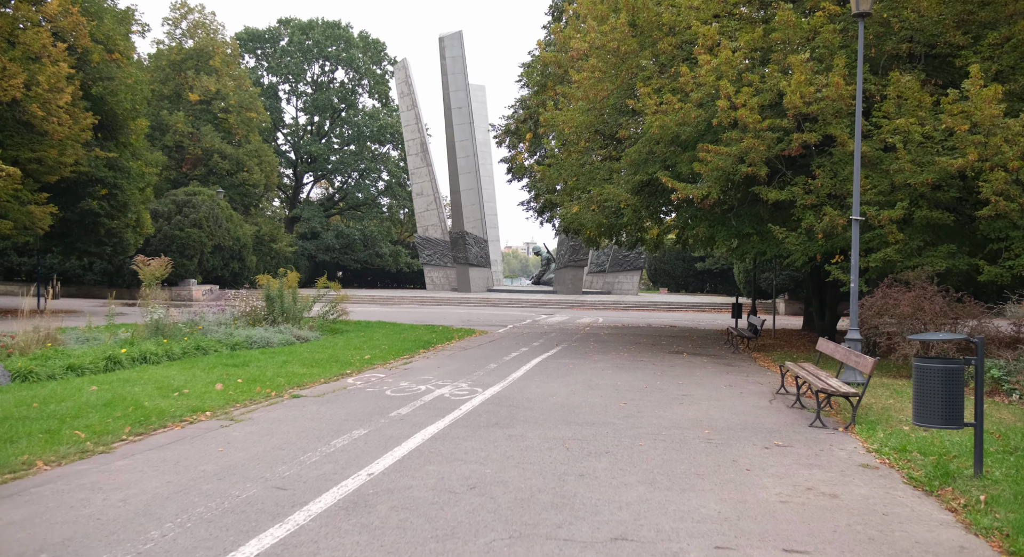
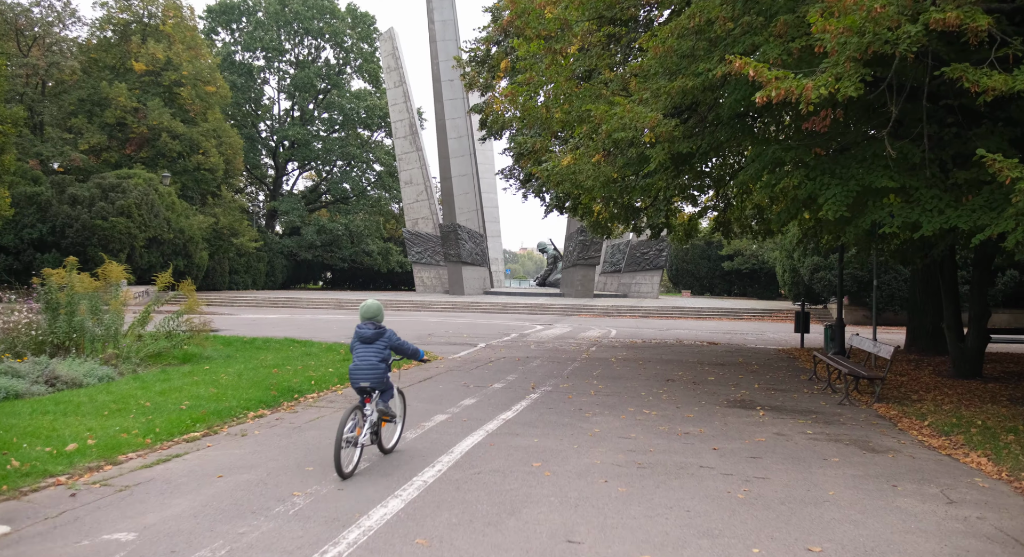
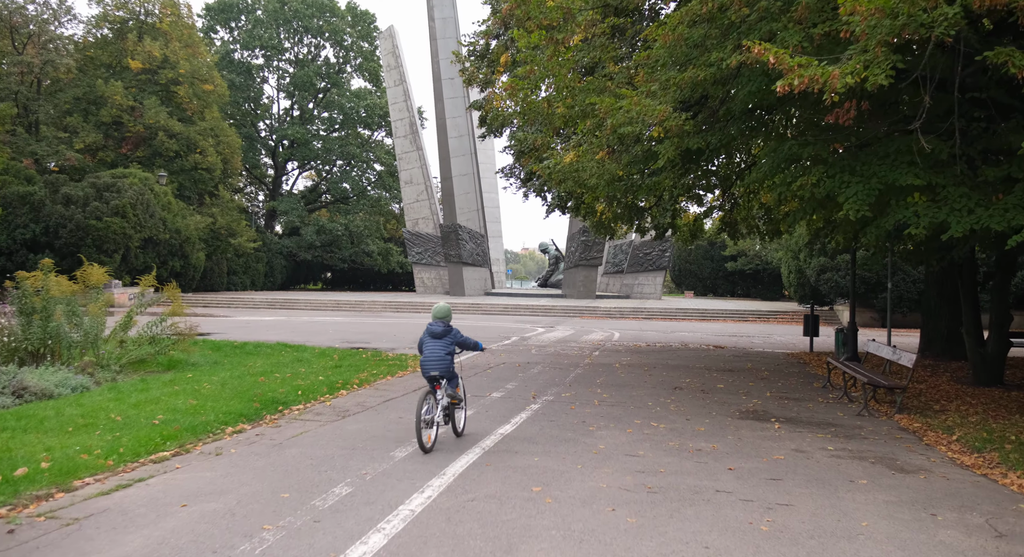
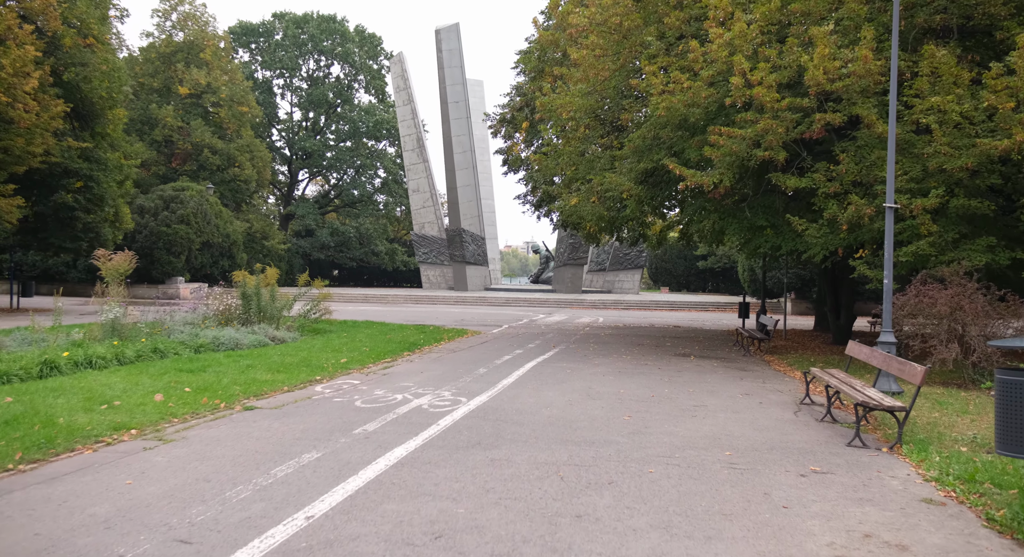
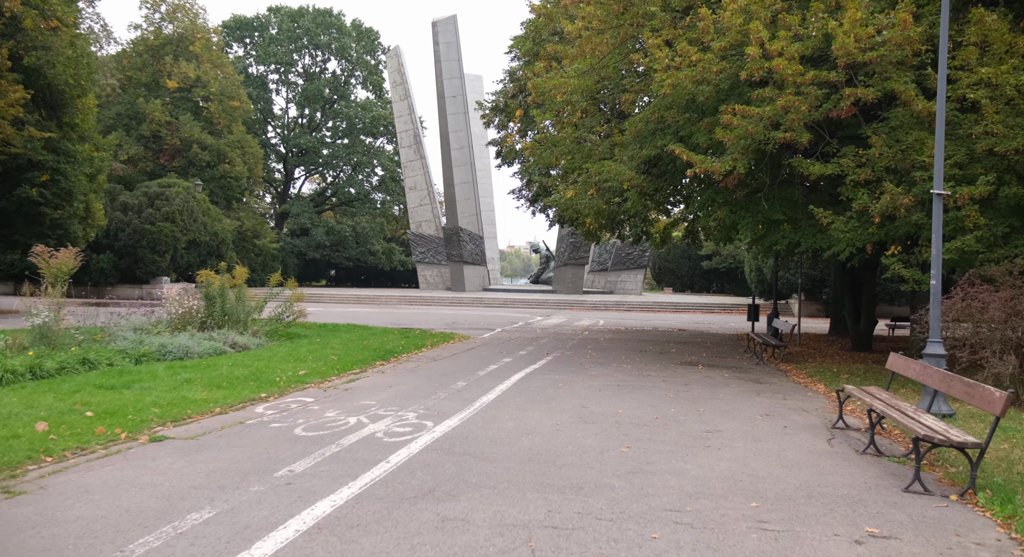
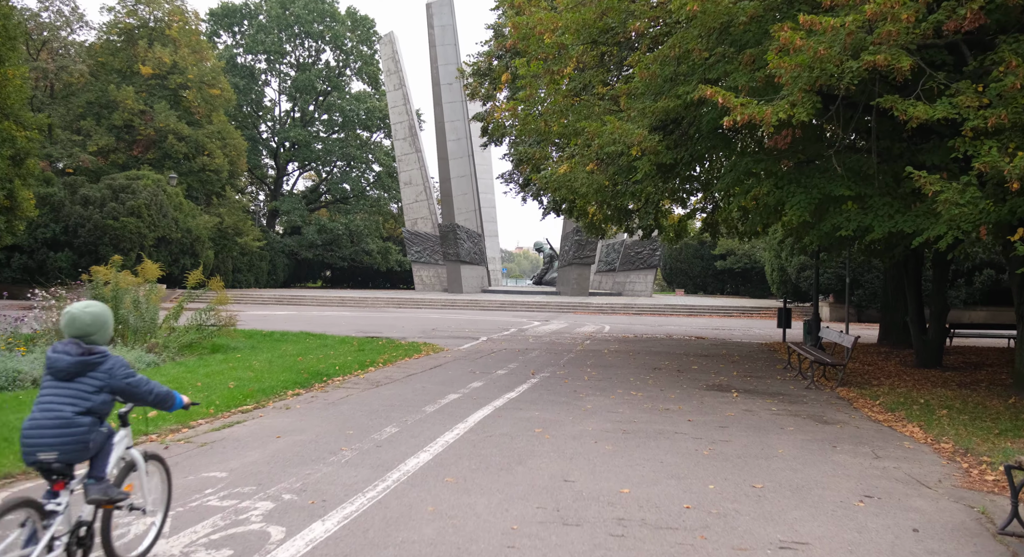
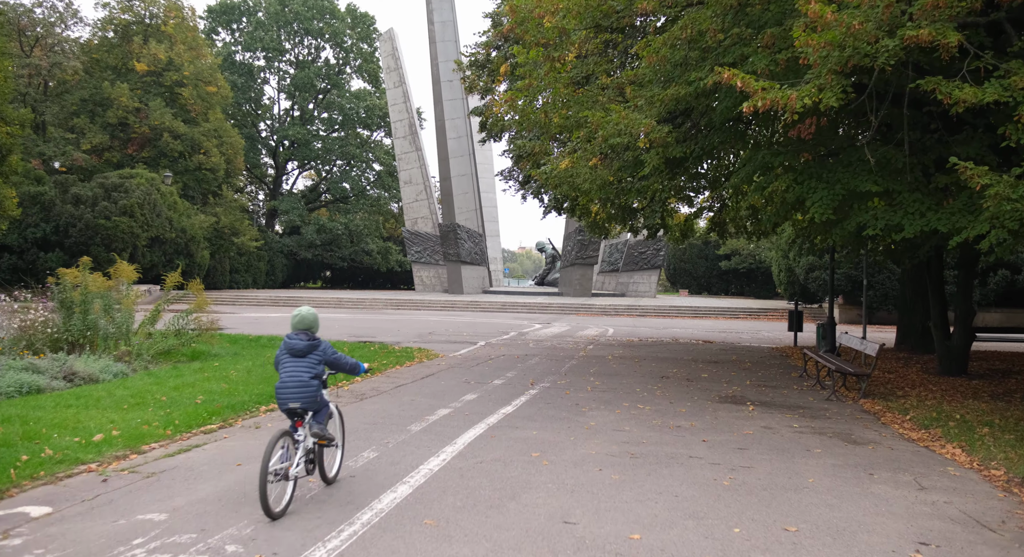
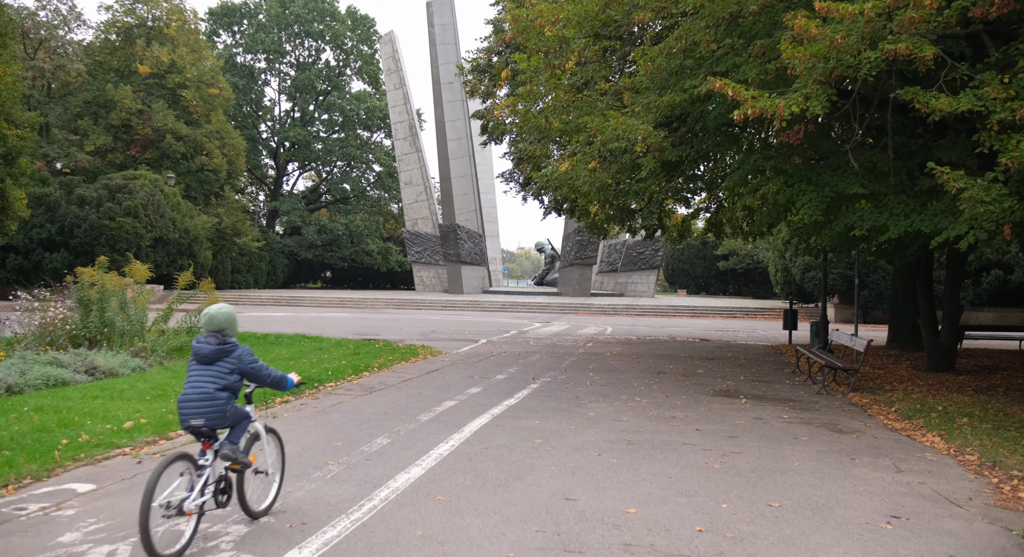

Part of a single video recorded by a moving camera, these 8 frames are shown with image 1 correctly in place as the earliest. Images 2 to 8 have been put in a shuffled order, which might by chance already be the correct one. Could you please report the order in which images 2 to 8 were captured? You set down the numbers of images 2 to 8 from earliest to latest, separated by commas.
4, 5, 6, 8, 7, 2, 3
